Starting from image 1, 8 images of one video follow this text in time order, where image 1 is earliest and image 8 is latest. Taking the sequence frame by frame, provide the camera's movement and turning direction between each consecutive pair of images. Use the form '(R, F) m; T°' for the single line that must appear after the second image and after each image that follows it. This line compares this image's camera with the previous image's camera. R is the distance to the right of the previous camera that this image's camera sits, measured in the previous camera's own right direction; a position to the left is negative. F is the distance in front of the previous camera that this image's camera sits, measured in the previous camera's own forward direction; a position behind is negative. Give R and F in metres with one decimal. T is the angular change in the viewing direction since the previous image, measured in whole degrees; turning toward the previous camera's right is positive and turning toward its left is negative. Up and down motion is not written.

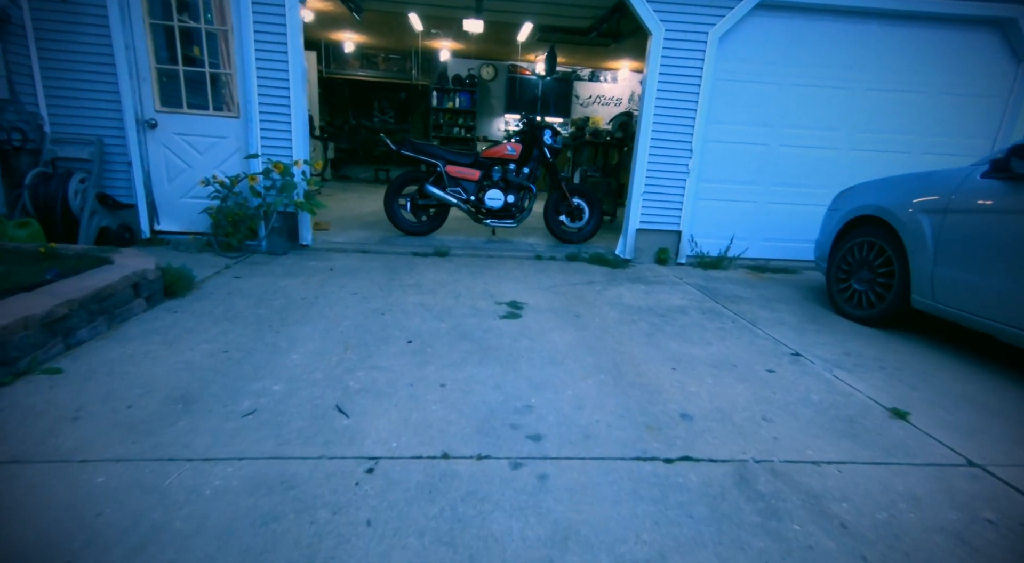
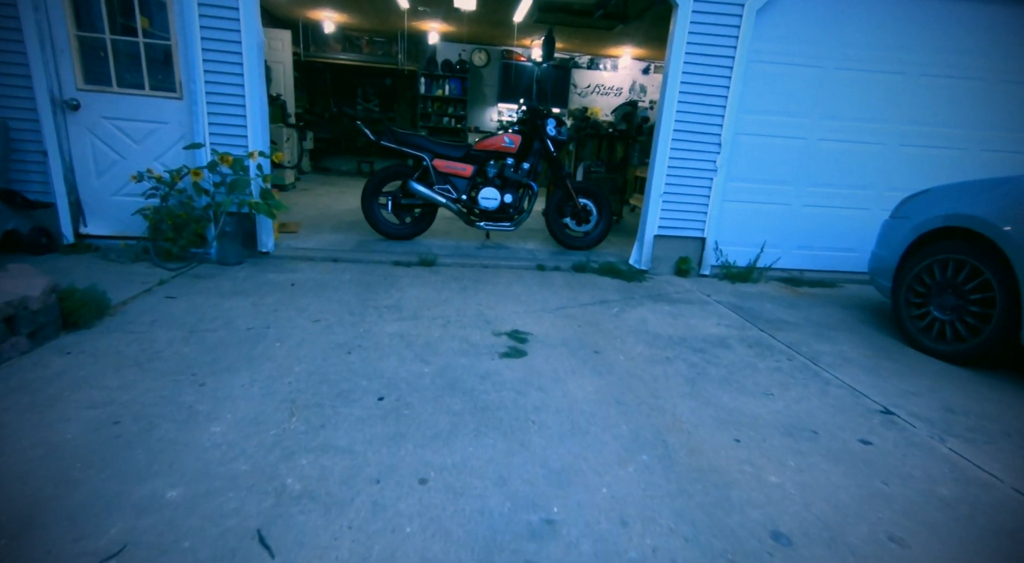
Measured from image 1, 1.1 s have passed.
(-0.1, +0.8) m; +1°
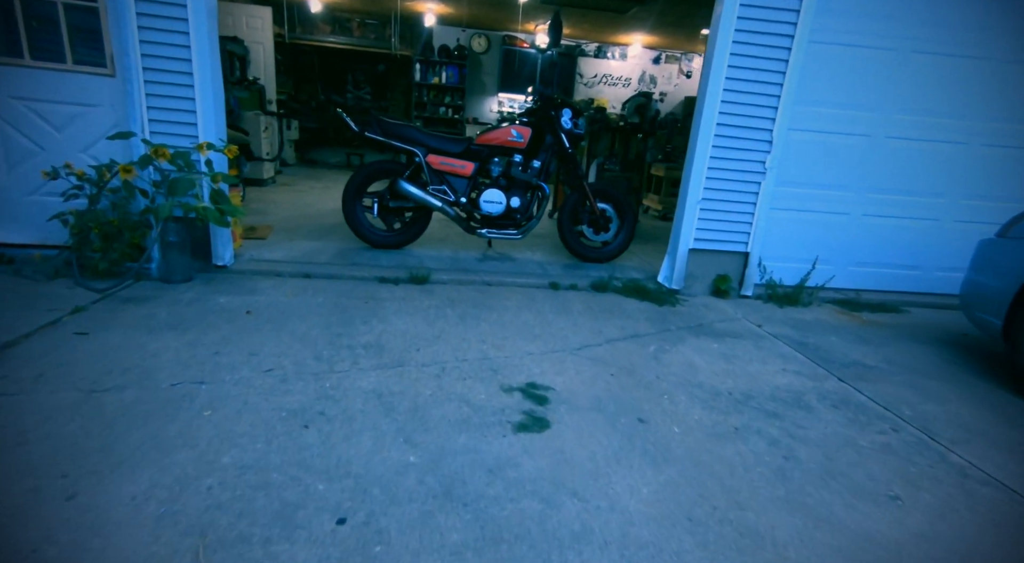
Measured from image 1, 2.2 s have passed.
(-0.1, +0.8) m; +1°
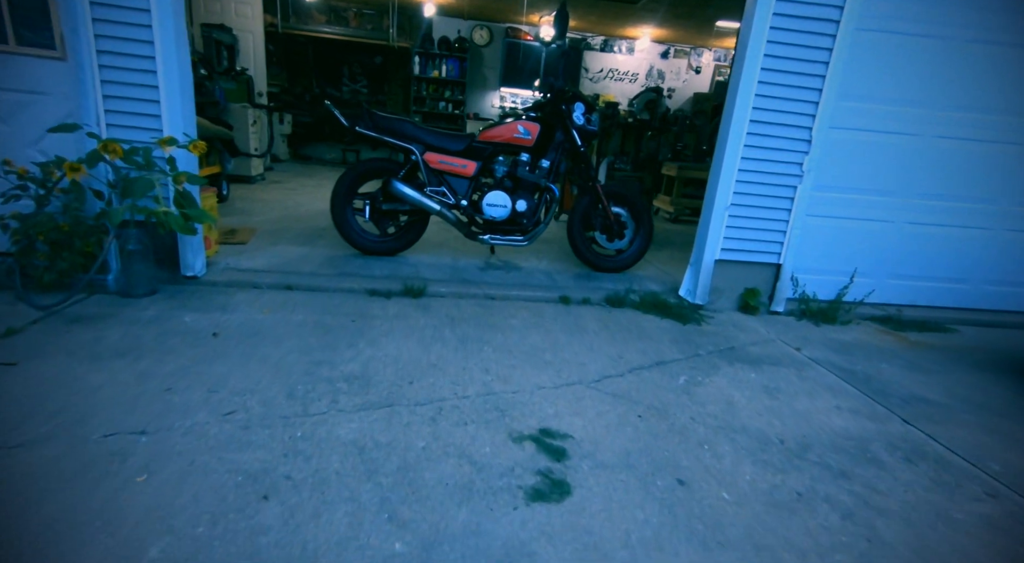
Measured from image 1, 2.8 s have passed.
(0.0, +0.4) m; 0°
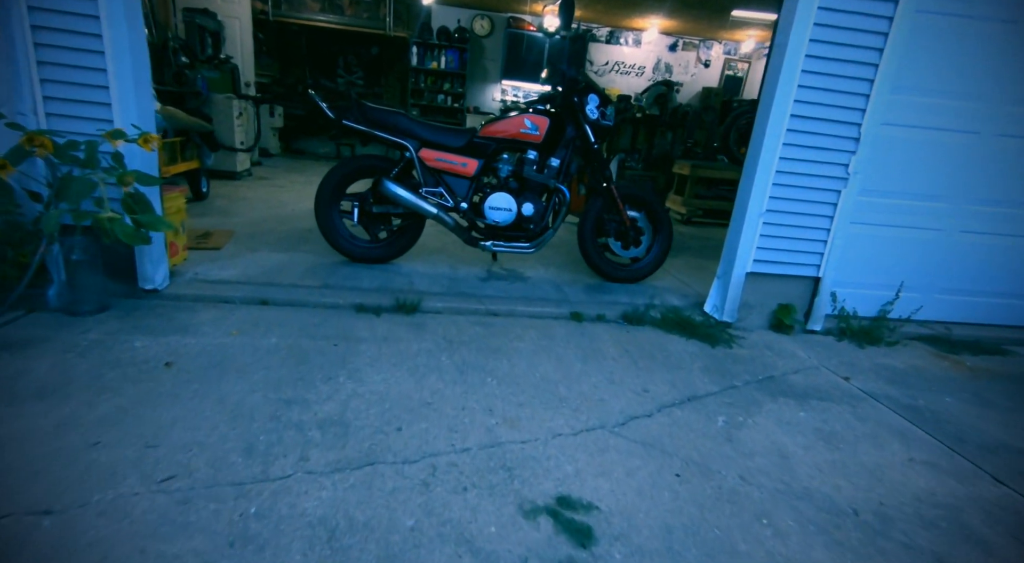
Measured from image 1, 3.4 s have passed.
(0.0, +0.4) m; 0°
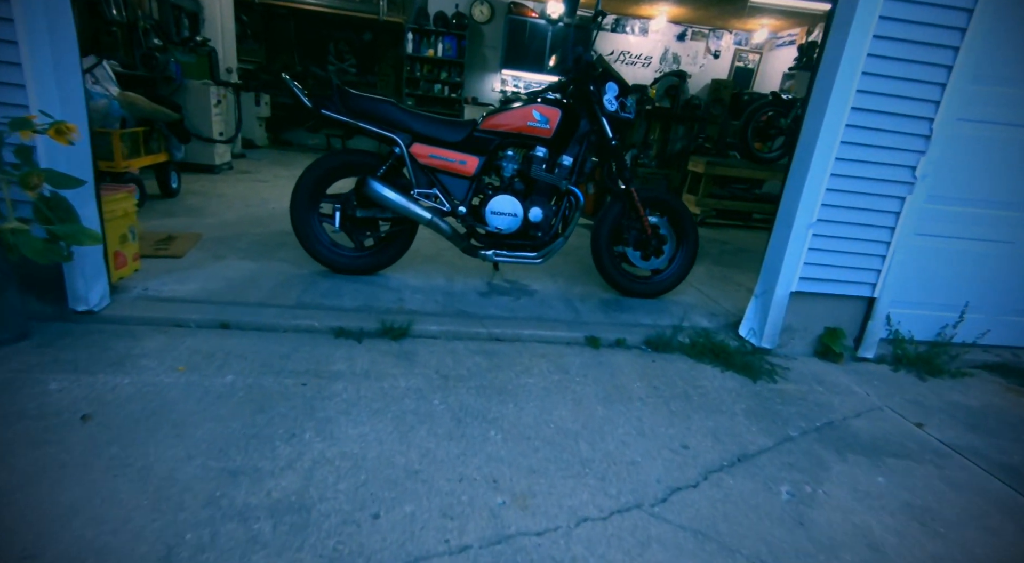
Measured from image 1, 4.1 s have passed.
(0.0, +0.5) m; 0°
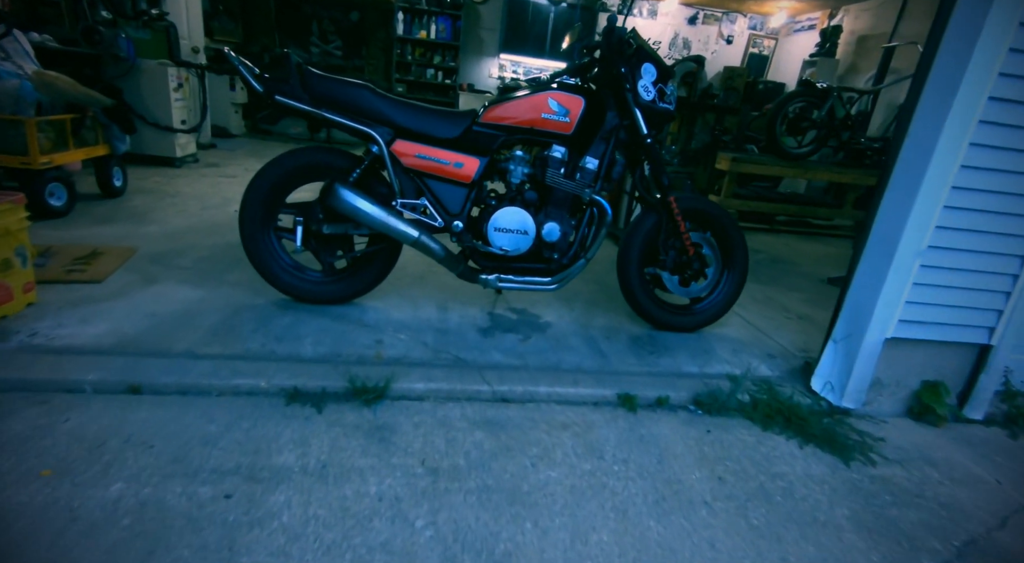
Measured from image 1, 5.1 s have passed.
(-0.1, +0.7) m; +1°
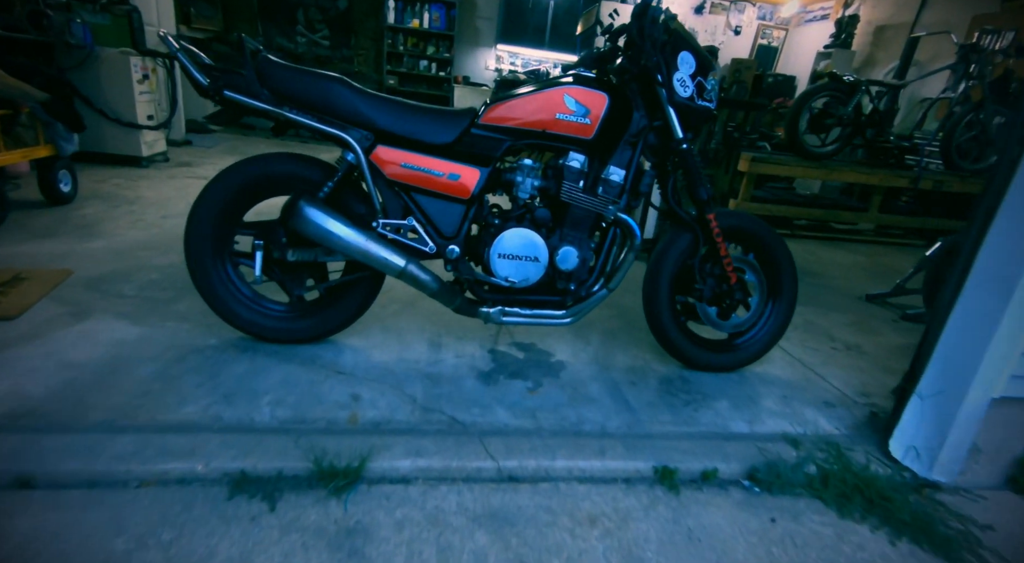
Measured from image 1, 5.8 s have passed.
(0.0, +0.5) m; 0°
